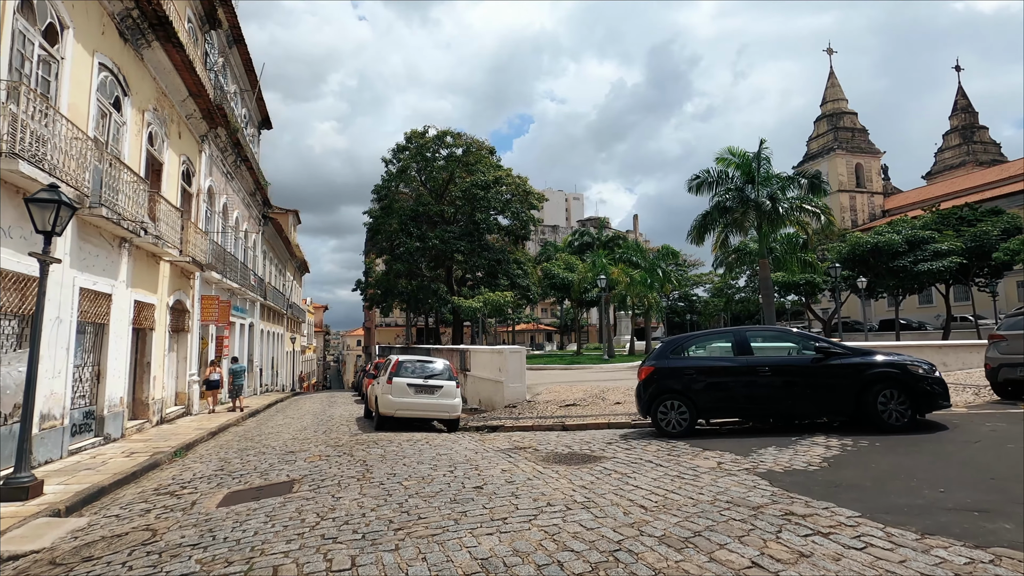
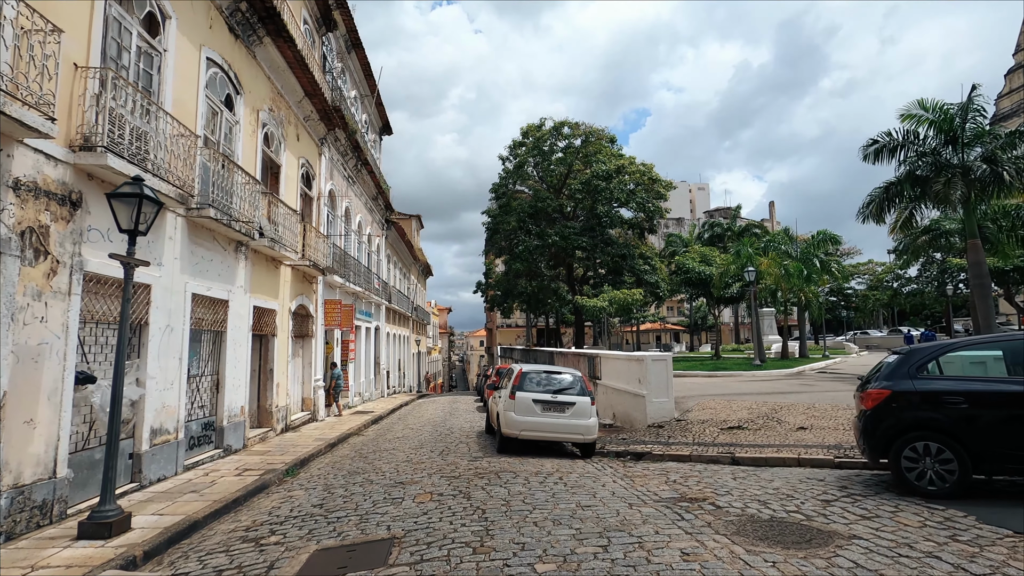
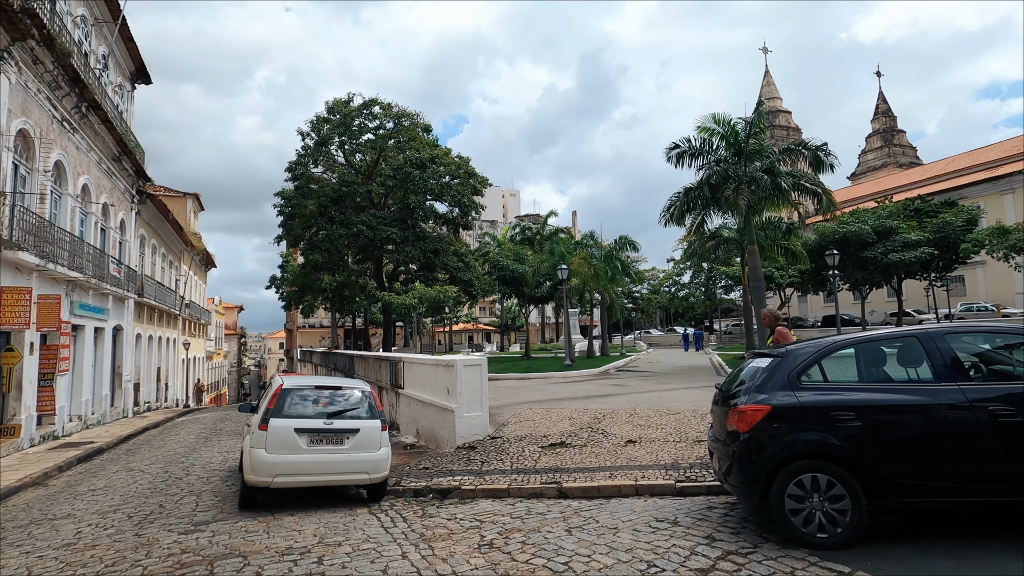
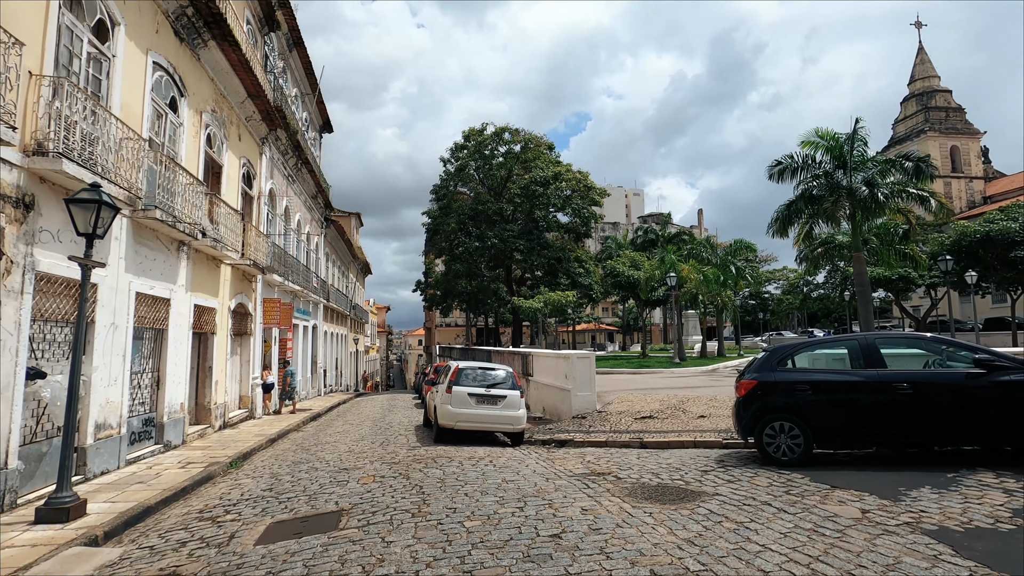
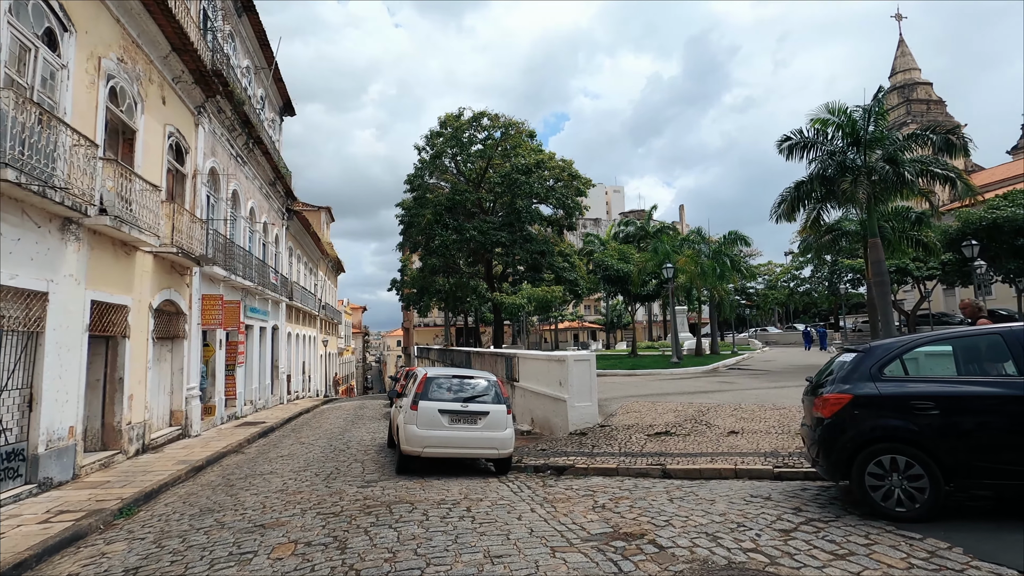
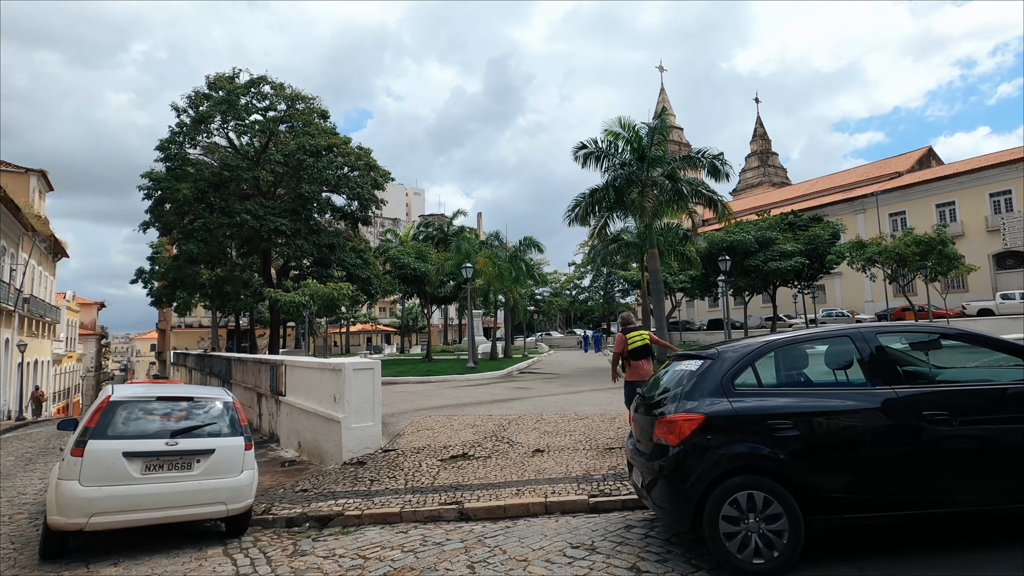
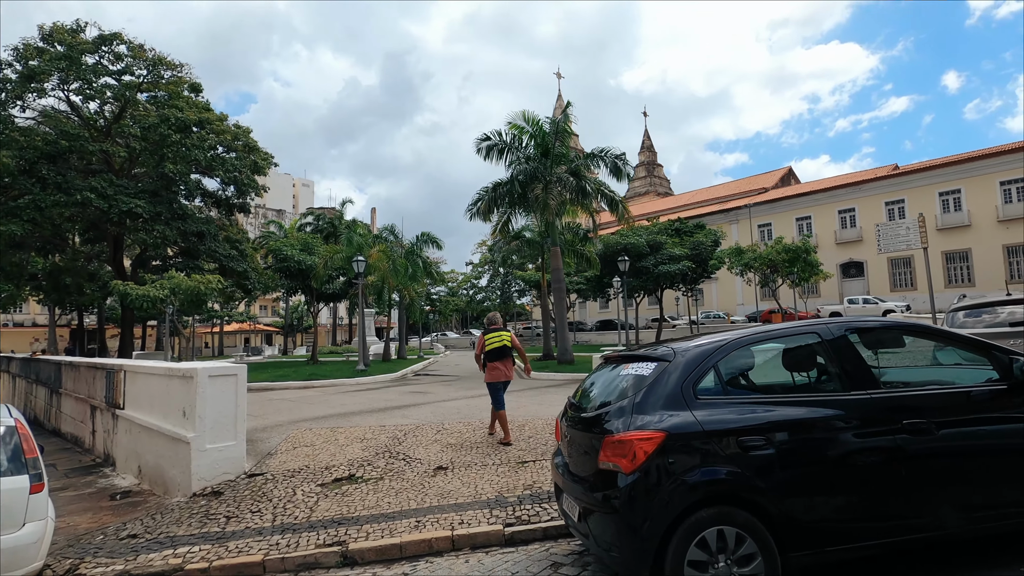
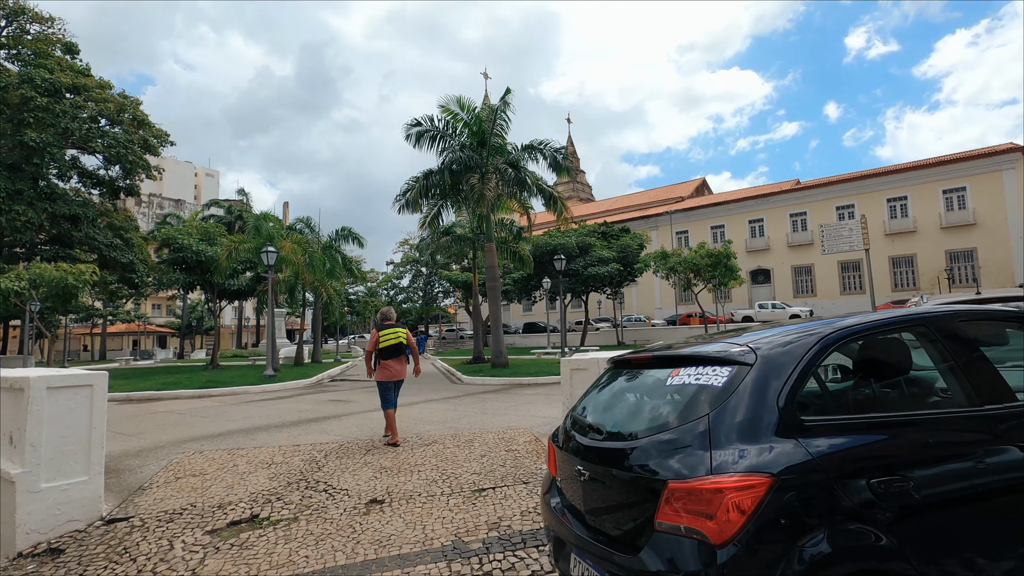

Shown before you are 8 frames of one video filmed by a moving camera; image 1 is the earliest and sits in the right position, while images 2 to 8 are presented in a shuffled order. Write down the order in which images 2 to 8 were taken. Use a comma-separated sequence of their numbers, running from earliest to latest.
4, 2, 5, 3, 6, 7, 8
